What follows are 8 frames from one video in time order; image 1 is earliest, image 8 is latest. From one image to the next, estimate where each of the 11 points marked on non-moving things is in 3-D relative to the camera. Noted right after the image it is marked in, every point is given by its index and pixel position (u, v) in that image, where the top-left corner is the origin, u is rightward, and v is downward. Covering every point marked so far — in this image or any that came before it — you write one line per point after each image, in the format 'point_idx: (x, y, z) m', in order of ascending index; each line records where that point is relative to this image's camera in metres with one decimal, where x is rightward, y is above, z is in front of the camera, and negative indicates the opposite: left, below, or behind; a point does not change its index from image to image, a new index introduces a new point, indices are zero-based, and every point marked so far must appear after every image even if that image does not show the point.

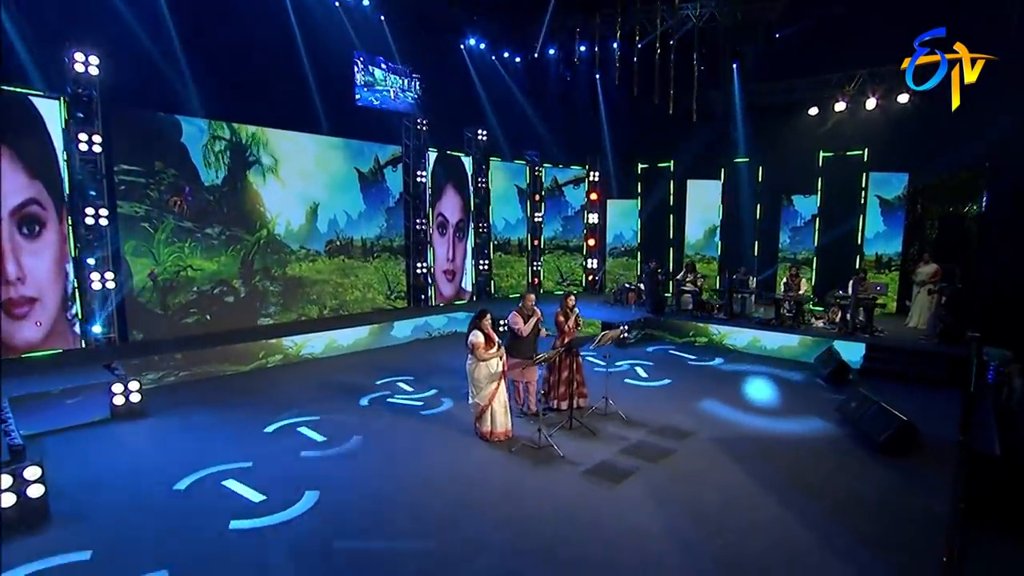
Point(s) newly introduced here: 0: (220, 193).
0: (-3.6, +1.2, +10.8) m
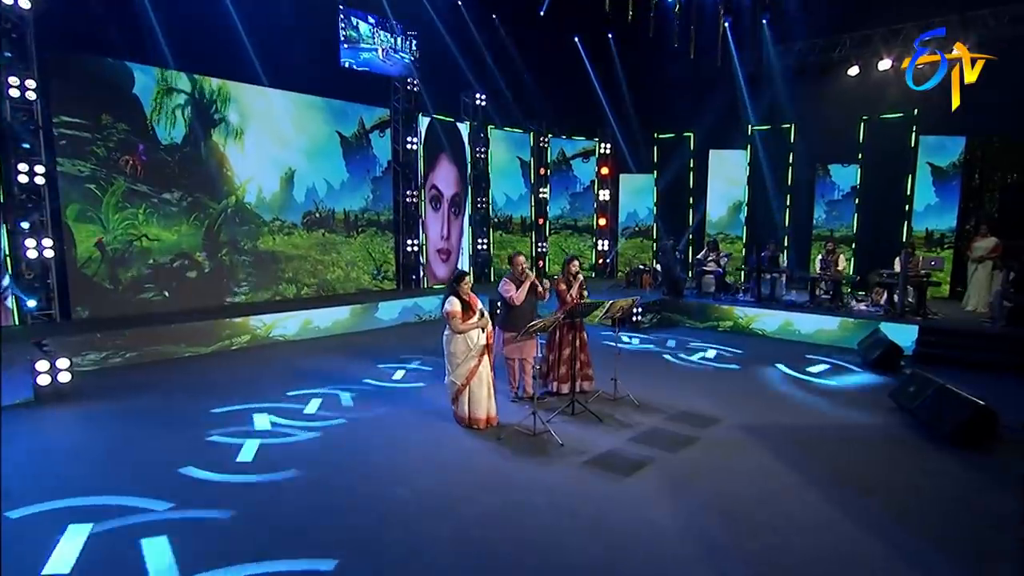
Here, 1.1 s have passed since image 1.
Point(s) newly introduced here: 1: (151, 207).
0: (-3.6, +1.5, +9.5) m
1: (-3.8, +0.8, +9.3) m
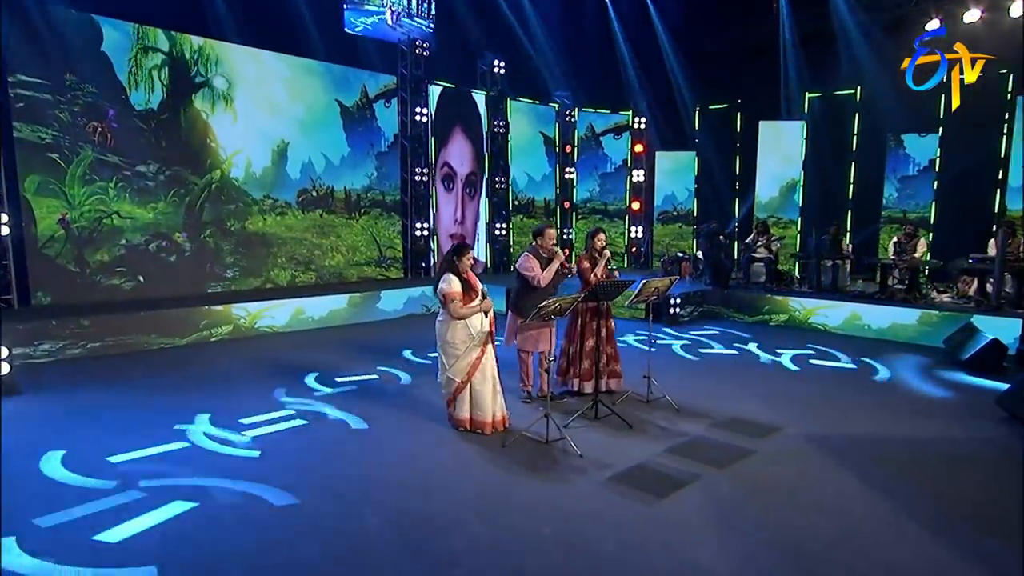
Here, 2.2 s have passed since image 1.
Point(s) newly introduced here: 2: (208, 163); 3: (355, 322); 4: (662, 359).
0: (-3.4, +1.6, +8.4) m
1: (-3.6, +1.0, +8.2) m
2: (-3.0, +1.3, +8.8) m
3: (-1.7, -0.4, +9.4) m
4: (+1.3, -0.7, +7.9) m
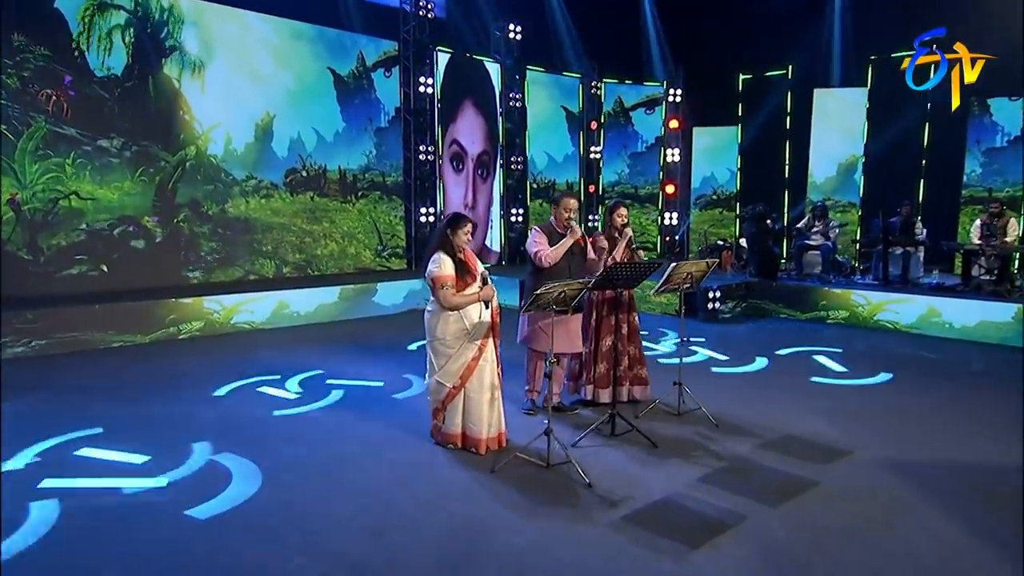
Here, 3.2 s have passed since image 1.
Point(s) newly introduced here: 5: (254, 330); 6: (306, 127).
0: (-3.3, +1.7, +7.4) m
1: (-3.5, +1.1, +7.2) m
2: (-2.9, +1.3, +7.8) m
3: (-1.5, -0.3, +8.3) m
4: (+1.4, -0.6, +6.7) m
5: (-2.3, -0.4, +7.9) m
6: (-2.0, +1.5, +8.5) m
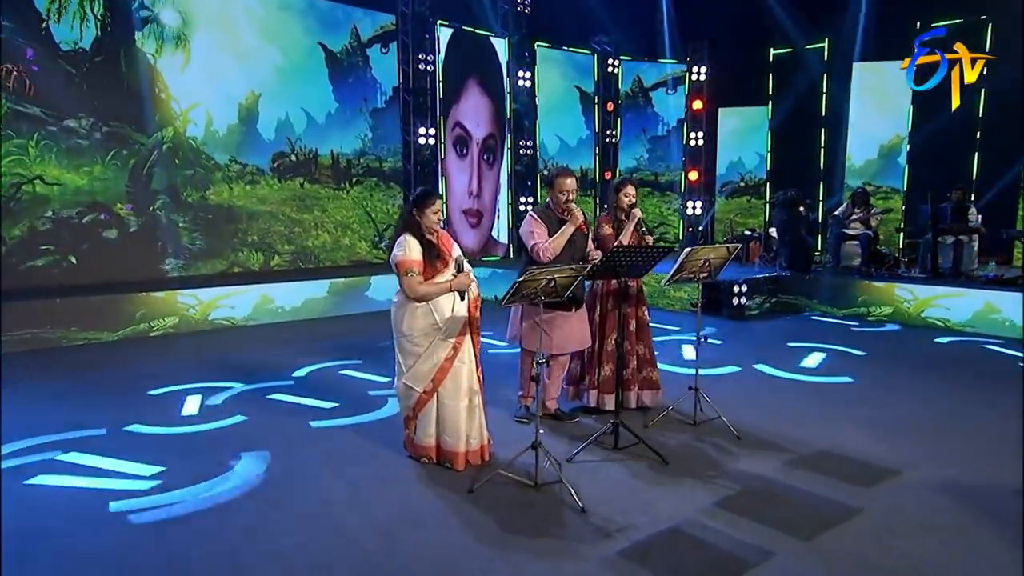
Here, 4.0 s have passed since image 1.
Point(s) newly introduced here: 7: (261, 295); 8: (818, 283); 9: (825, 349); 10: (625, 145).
0: (-3.3, +1.8, +6.8) m
1: (-3.5, +1.1, +6.7) m
2: (-2.9, +1.4, +7.2) m
3: (-1.5, -0.2, +7.7) m
4: (+1.4, -0.5, +5.9) m
5: (-2.2, -0.3, +7.2) m
6: (-1.9, +1.6, +7.8) m
7: (-2.1, -0.1, +7.3) m
8: (+2.5, 0.0, +7.3) m
9: (+2.2, -0.4, +6.2) m
10: (+1.2, +1.5, +9.3) m
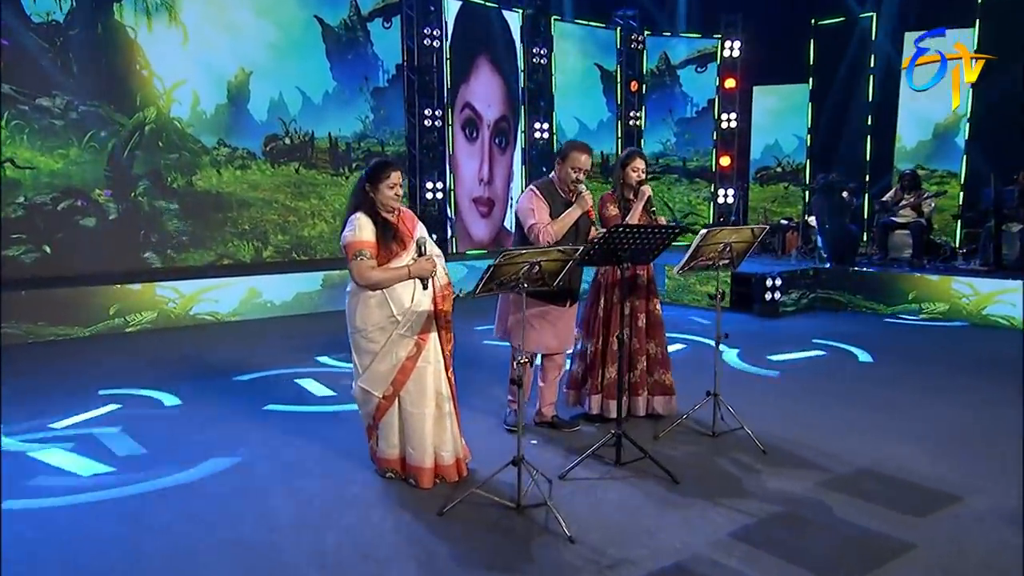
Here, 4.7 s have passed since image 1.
0: (-3.2, +1.8, +6.3) m
1: (-3.5, +1.2, +6.2) m
2: (-2.8, +1.4, +6.7) m
3: (-1.4, -0.2, +7.1) m
4: (+1.3, -0.5, +5.2) m
5: (-2.2, -0.3, +6.7) m
6: (-1.8, +1.7, +7.3) m
7: (-2.0, 0.0, +6.8) m
8: (+2.6, +0.1, +6.5) m
9: (+2.2, -0.4, +5.5) m
10: (+1.4, +1.5, +8.5) m
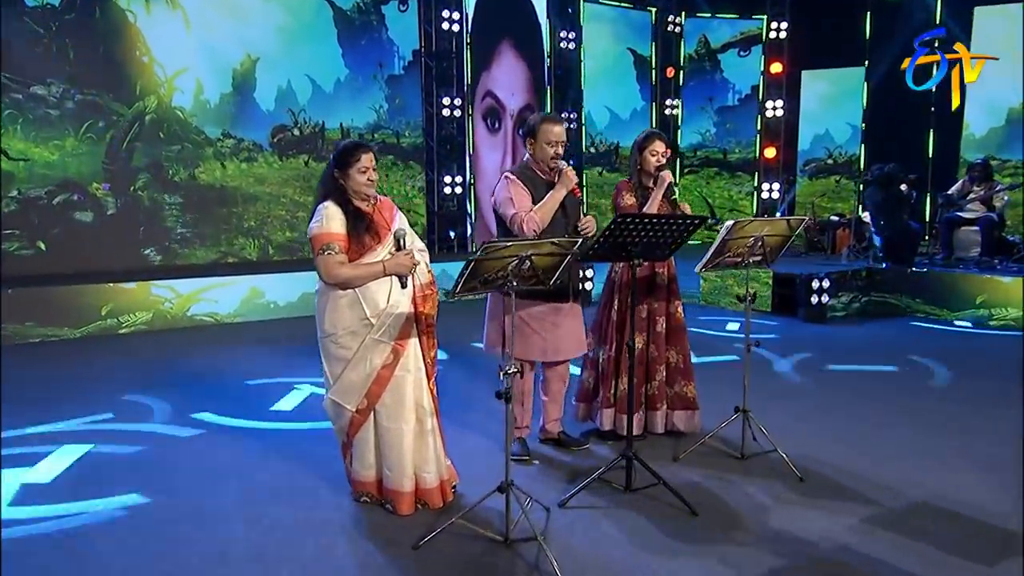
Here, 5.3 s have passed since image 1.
0: (-3.1, +1.8, +6.0) m
1: (-3.4, +1.2, +5.9) m
2: (-2.7, +1.5, +6.3) m
3: (-1.3, -0.2, +6.6) m
4: (+1.4, -0.5, +4.6) m
5: (-2.1, -0.3, +6.3) m
6: (-1.6, +1.7, +6.8) m
7: (-1.9, 0.0, +6.4) m
8: (+2.7, 0.0, +5.8) m
9: (+2.3, -0.4, +4.8) m
10: (+1.6, +1.5, +7.9) m
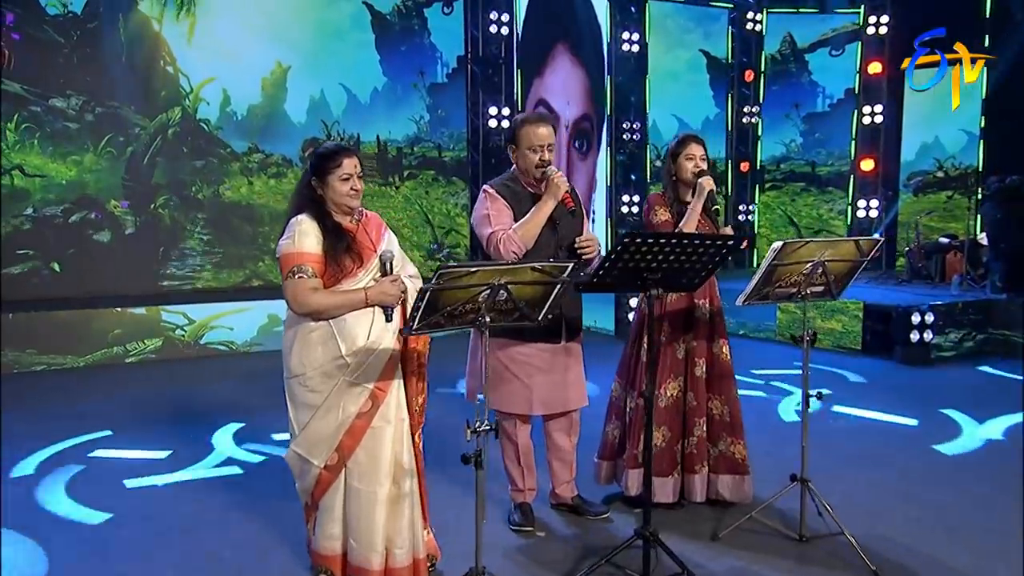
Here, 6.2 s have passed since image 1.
0: (-2.8, +1.7, +5.7) m
1: (-3.1, +1.1, +5.5) m
2: (-2.4, +1.3, +5.9) m
3: (-0.9, -0.4, +6.0) m
4: (+1.4, -0.6, +3.6) m
5: (-1.8, -0.4, +5.7) m
6: (-1.3, +1.5, +6.3) m
7: (-1.6, -0.2, +5.8) m
8: (+2.9, -0.2, +4.7) m
9: (+2.4, -0.5, +3.8) m
10: (+2.1, +1.3, +7.0) m
